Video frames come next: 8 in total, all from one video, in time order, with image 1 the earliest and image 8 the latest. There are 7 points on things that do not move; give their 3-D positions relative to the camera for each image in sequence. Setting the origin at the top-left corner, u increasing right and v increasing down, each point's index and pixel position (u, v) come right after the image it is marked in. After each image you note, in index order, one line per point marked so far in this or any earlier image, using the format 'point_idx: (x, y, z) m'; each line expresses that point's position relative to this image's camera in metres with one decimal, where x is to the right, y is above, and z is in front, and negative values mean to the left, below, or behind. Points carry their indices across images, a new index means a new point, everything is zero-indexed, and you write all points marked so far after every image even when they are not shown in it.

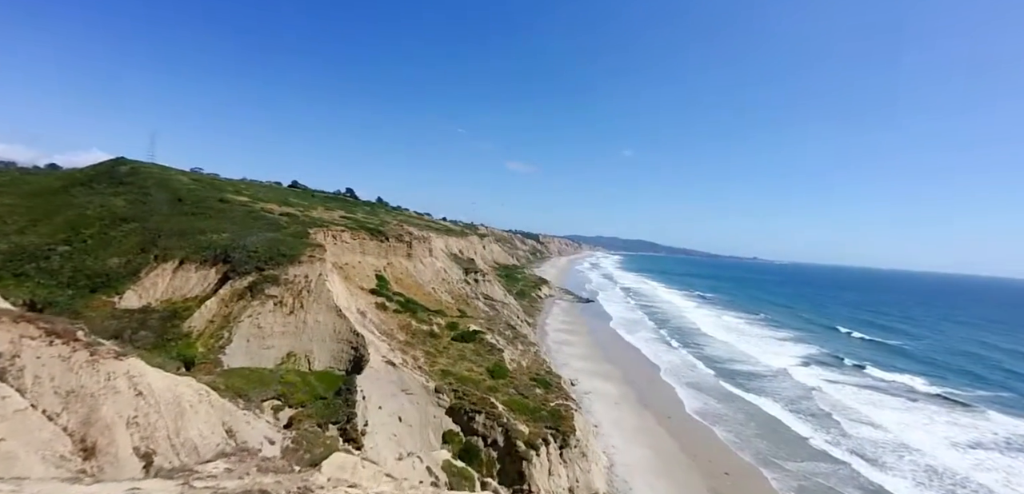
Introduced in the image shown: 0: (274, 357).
0: (-10.2, -4.7, +20.2) m
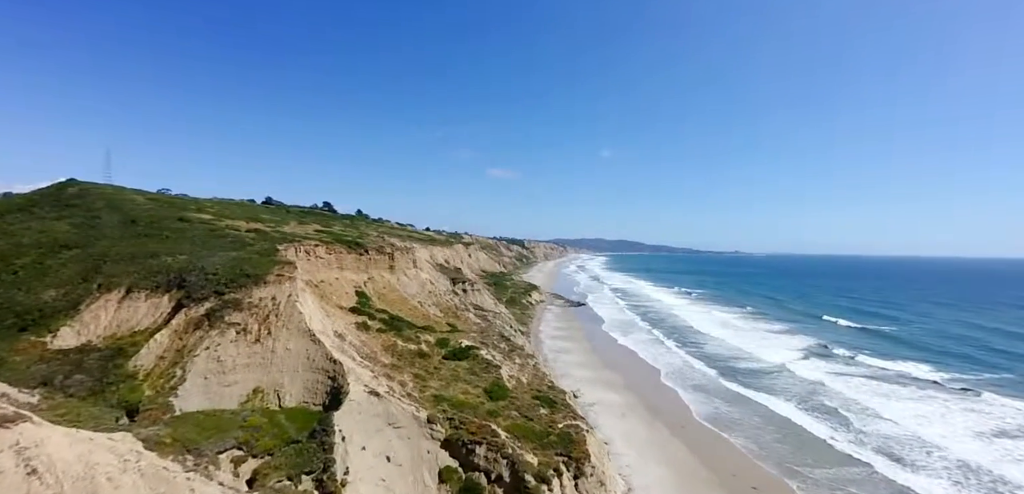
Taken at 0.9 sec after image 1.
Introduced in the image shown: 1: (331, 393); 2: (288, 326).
0: (-10.1, -5.5, +17.4) m
1: (-6.8, -5.5, +17.7) m
2: (-9.4, -3.3, +19.7) m
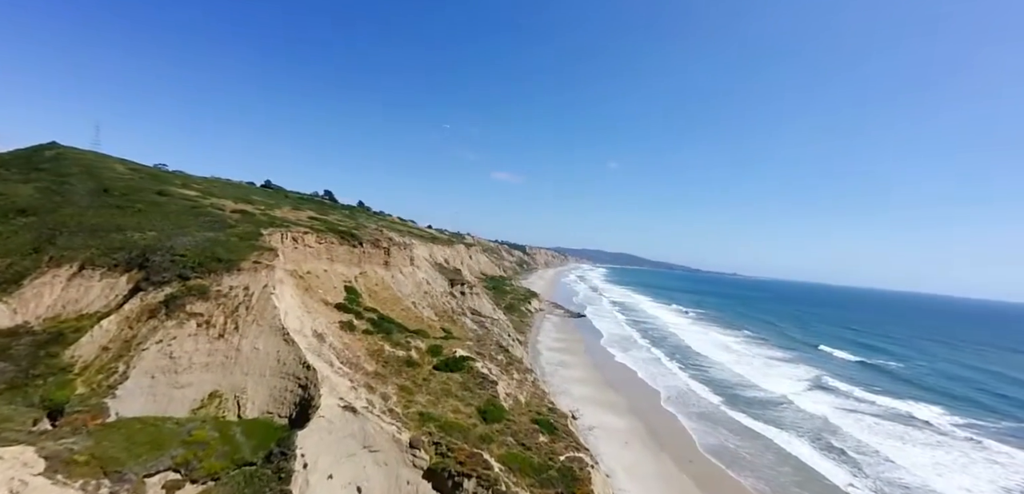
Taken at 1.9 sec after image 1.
0: (-10.1, -4.8, +14.8) m
1: (-6.8, -5.1, +15.1) m
2: (-9.2, -2.7, +17.2) m
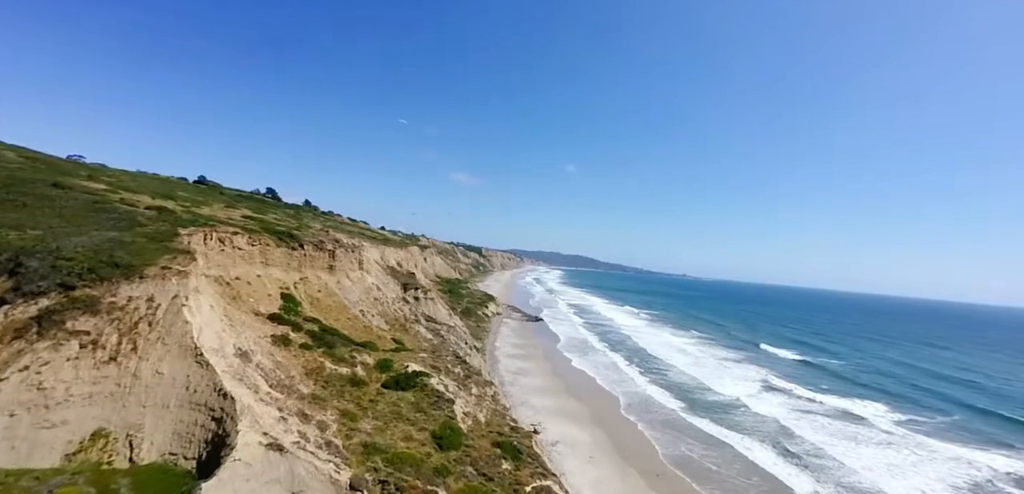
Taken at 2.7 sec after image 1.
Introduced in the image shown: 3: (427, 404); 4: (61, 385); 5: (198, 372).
0: (-11.1, -4.8, +11.8) m
1: (-7.8, -5.1, +12.3) m
2: (-10.4, -2.8, +14.2) m
3: (-3.3, -6.2, +18.7) m
4: (-11.8, -3.6, +12.4) m
5: (-9.2, -3.6, +13.8) m
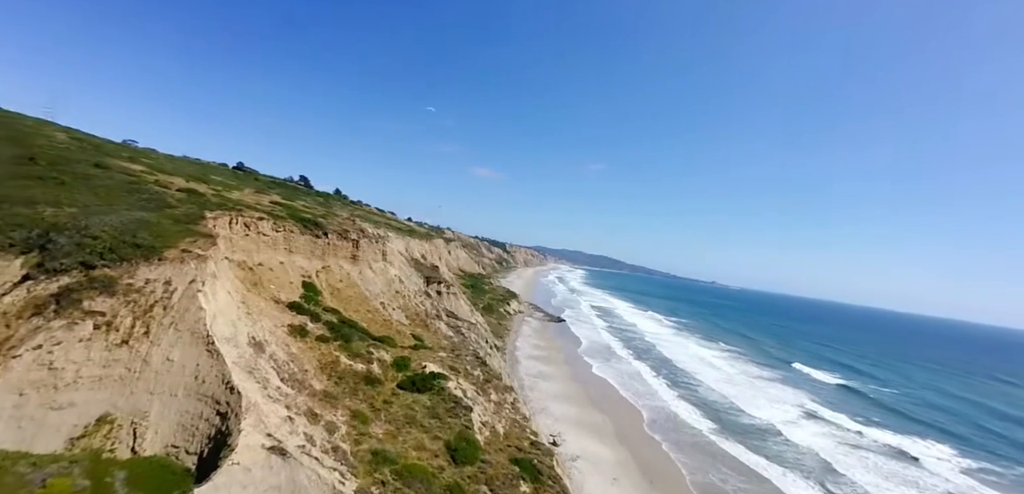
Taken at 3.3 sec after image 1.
0: (-10.7, -4.3, +11.4) m
1: (-7.4, -4.8, +11.7) m
2: (-9.7, -2.3, +13.7) m
3: (-2.6, -6.1, +17.9) m
4: (-11.2, -3.0, +12.0) m
5: (-8.5, -3.2, +13.3) m
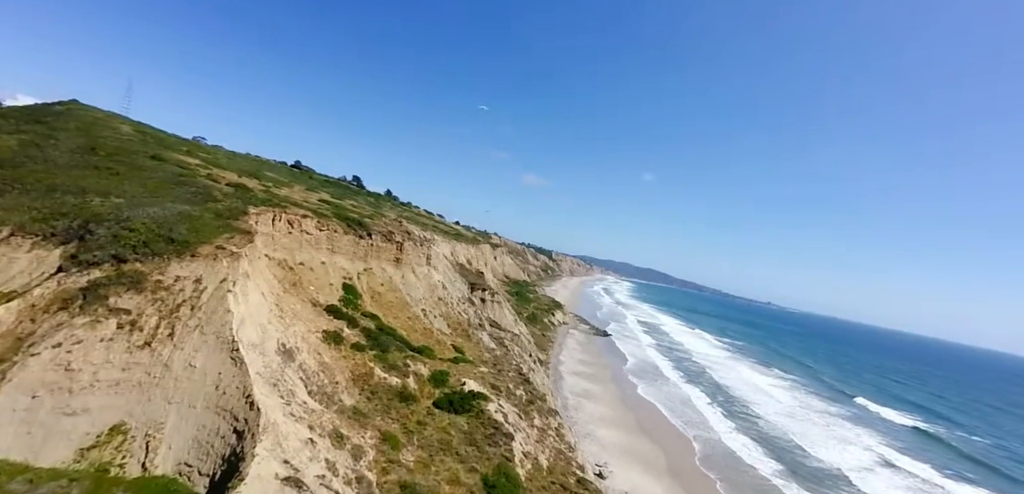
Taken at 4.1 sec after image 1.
0: (-9.6, -4.1, +10.5) m
1: (-6.3, -4.8, +10.5) m
2: (-8.3, -2.2, +12.7) m
3: (-1.0, -6.4, +16.1) m
4: (-10.0, -2.9, +11.1) m
5: (-7.2, -3.2, +12.2) m
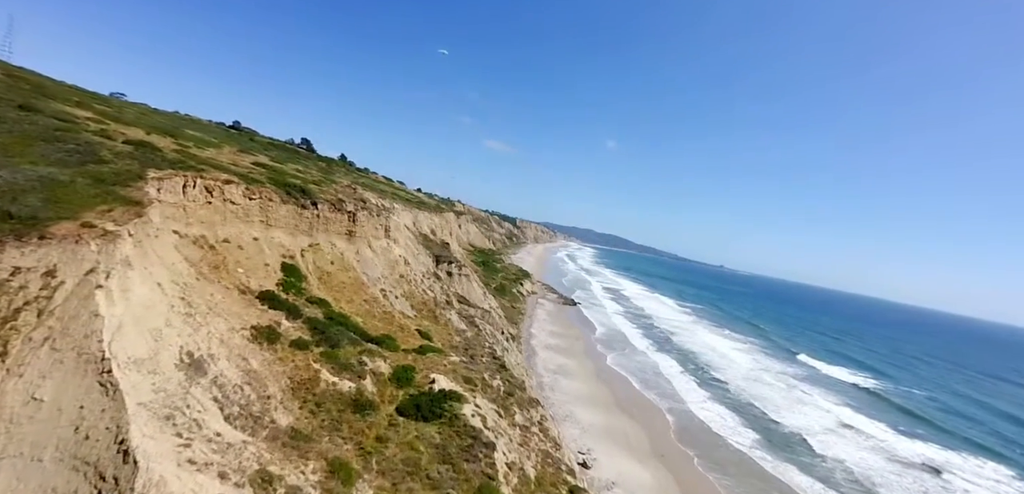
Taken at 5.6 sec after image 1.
0: (-9.6, -3.9, +6.7) m
1: (-6.3, -4.5, +7.0) m
2: (-8.6, -1.8, +8.9) m
3: (-1.5, -5.6, +13.2) m
4: (-10.1, -2.6, +7.2) m
5: (-7.4, -2.8, +8.5) m
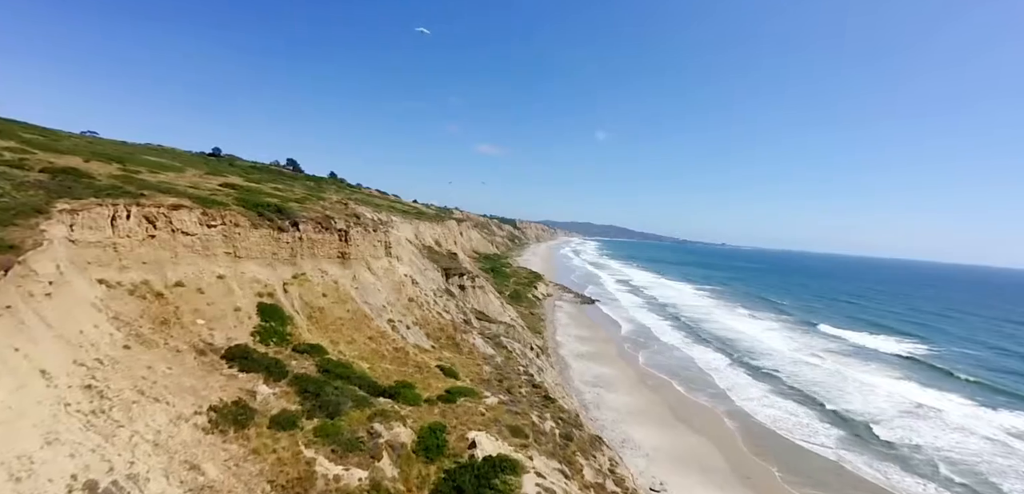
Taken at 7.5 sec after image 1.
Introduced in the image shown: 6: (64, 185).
0: (-7.9, -5.0, +2.4) m
1: (-4.6, -5.2, +2.7) m
2: (-7.1, -2.8, +4.6) m
3: (+0.3, -5.8, +8.9) m
4: (-8.6, -3.8, +3.0) m
5: (-5.9, -3.7, +4.2) m
6: (-12.6, +1.6, +13.4) m
